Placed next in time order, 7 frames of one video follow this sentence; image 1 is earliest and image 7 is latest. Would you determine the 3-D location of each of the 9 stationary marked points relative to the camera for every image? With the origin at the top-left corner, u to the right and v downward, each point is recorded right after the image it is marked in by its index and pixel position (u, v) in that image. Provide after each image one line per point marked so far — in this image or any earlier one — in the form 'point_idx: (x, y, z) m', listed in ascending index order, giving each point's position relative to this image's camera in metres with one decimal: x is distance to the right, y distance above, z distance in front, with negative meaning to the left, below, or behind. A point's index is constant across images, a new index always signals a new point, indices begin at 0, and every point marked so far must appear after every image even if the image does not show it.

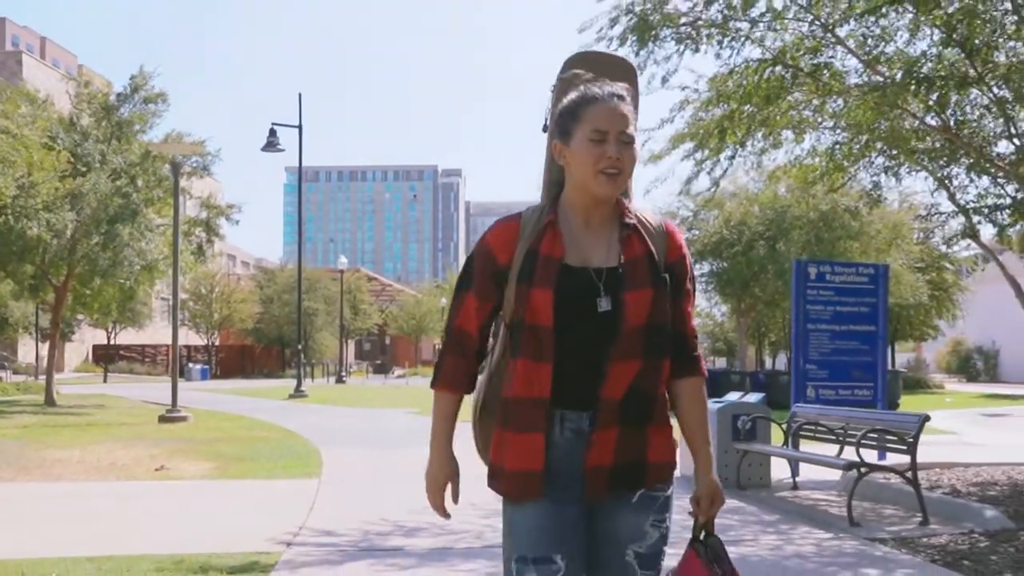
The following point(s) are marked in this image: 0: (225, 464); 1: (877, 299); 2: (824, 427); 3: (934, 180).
0: (-3.3, -2.0, +13.7) m
1: (+3.8, -0.1, +12.7) m
2: (+2.7, -1.2, +10.7) m
3: (+4.1, +1.1, +11.7) m
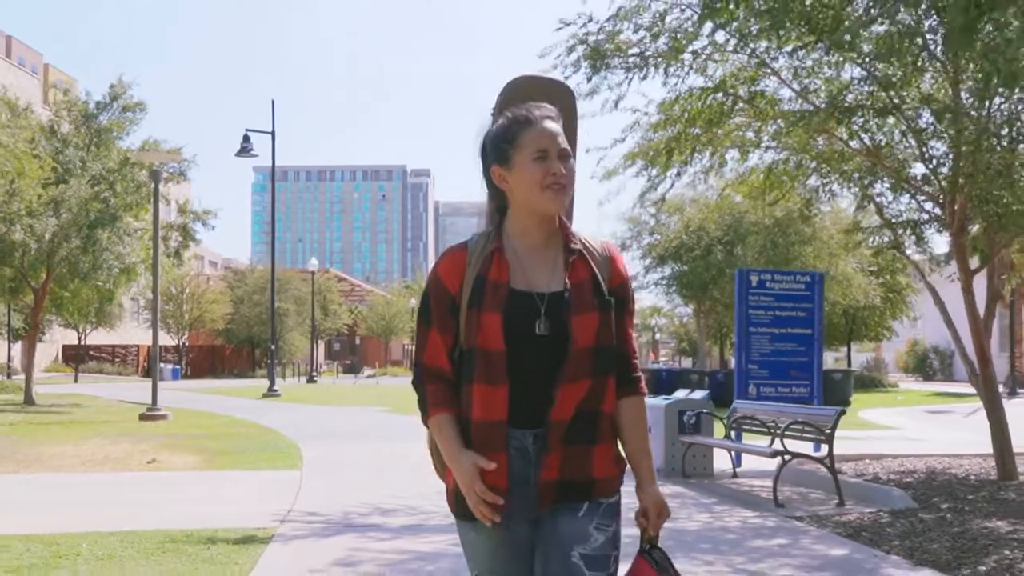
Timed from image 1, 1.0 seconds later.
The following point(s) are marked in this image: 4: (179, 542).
0: (-3.7, -2.1, +14.7) m
1: (+3.5, -0.2, +13.9) m
2: (+2.4, -1.3, +11.8) m
3: (+3.7, +1.0, +12.9) m
4: (-2.0, -1.5, +7.2) m
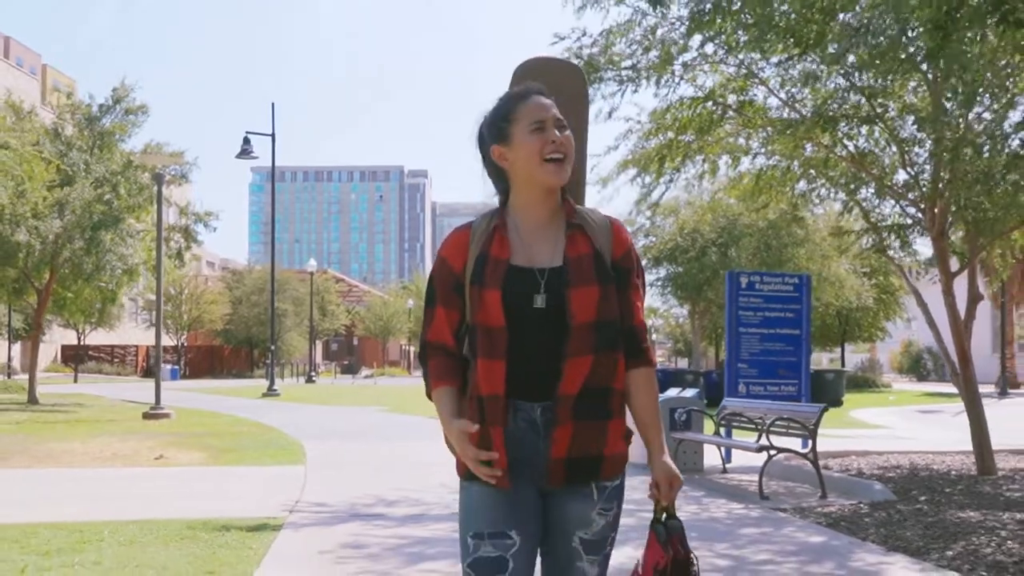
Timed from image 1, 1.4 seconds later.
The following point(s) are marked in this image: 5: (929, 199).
0: (-3.7, -2.1, +15.1) m
1: (+3.4, -0.2, +14.4) m
2: (+2.4, -1.3, +12.2) m
3: (+3.7, +1.0, +13.3) m
4: (-2.0, -1.5, +7.6) m
5: (+4.1, +0.9, +11.8) m
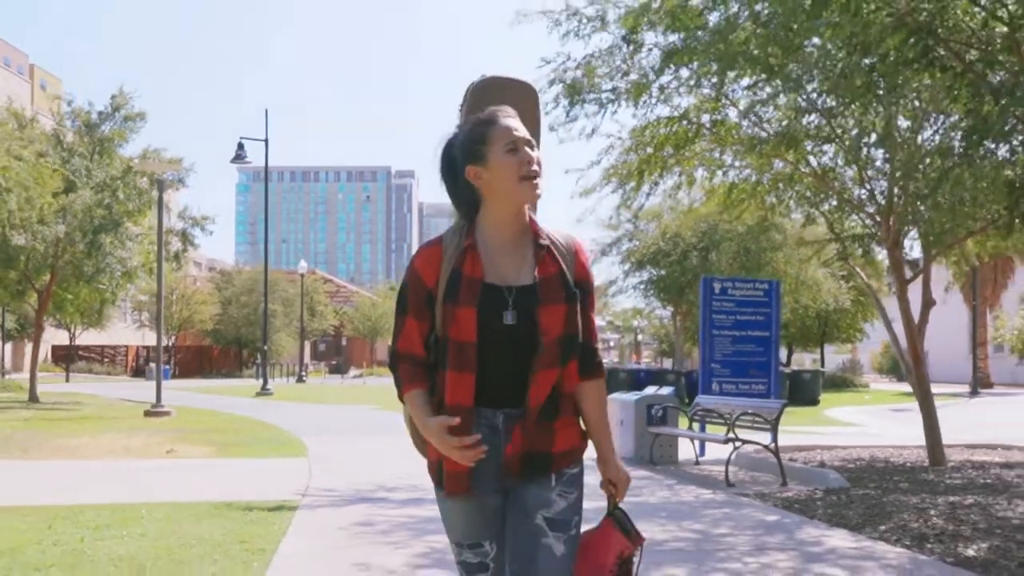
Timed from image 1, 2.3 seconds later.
0: (-3.9, -2.1, +16.1) m
1: (+3.3, -0.3, +15.4) m
2: (+2.3, -1.4, +13.3) m
3: (+3.6, +0.9, +14.4) m
4: (-2.1, -1.6, +8.6) m
5: (+4.0, +0.8, +12.8) m
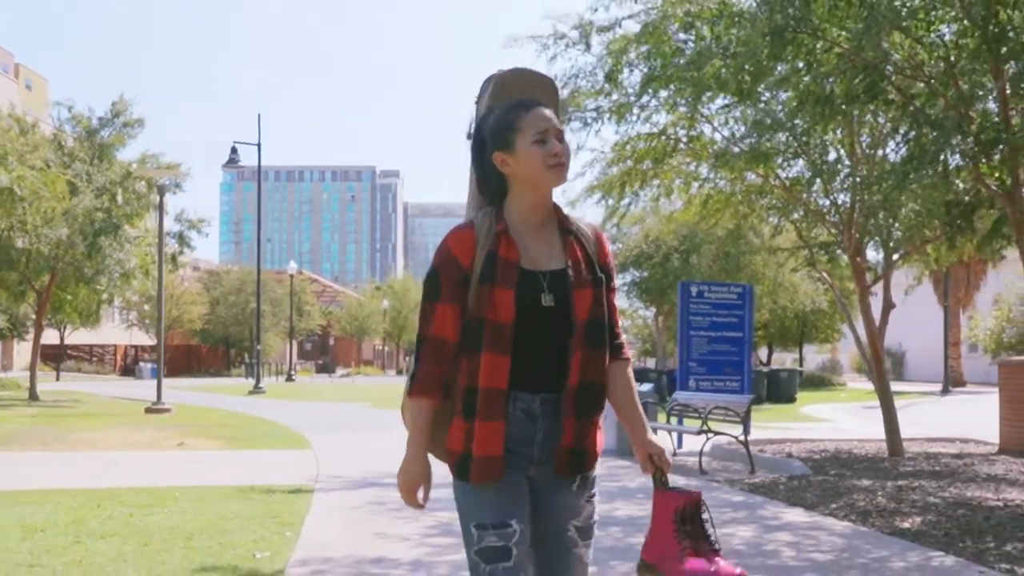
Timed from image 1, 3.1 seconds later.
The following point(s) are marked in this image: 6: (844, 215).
0: (-4.0, -2.2, +17.1) m
1: (+3.1, -0.3, +16.5) m
2: (+2.1, -1.4, +14.3) m
3: (+3.5, +0.8, +15.5) m
4: (-2.1, -1.6, +9.6) m
5: (+3.9, +0.8, +13.9) m
6: (+3.9, +0.8, +14.1) m
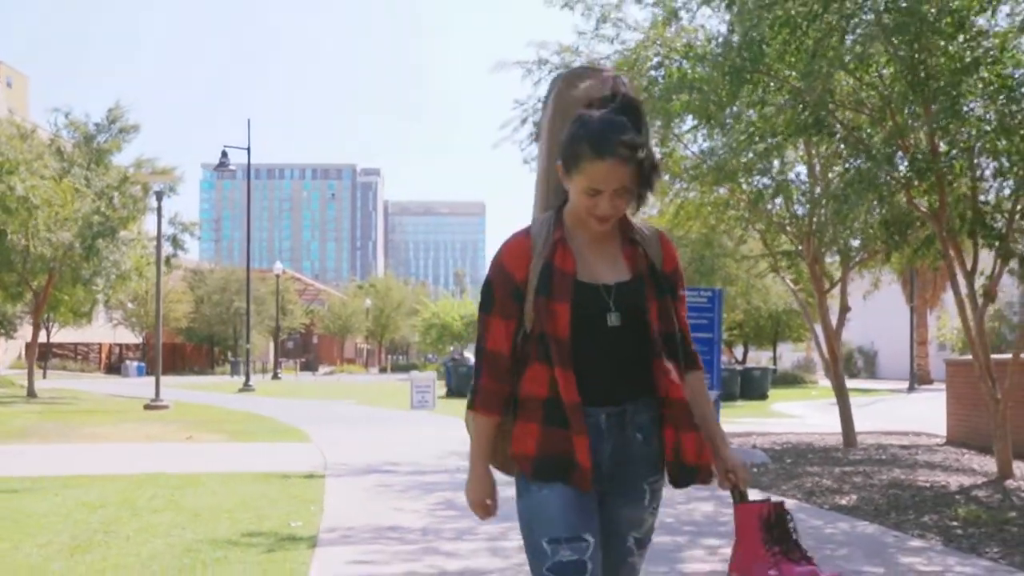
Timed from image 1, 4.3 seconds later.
0: (-4.2, -2.2, +18.2) m
1: (+2.9, -0.4, +17.7) m
2: (+2.0, -1.5, +15.6) m
3: (+3.3, +0.8, +16.7) m
4: (-2.2, -1.7, +10.8) m
5: (+3.7, +0.7, +15.2) m
6: (+3.7, +0.8, +15.4) m
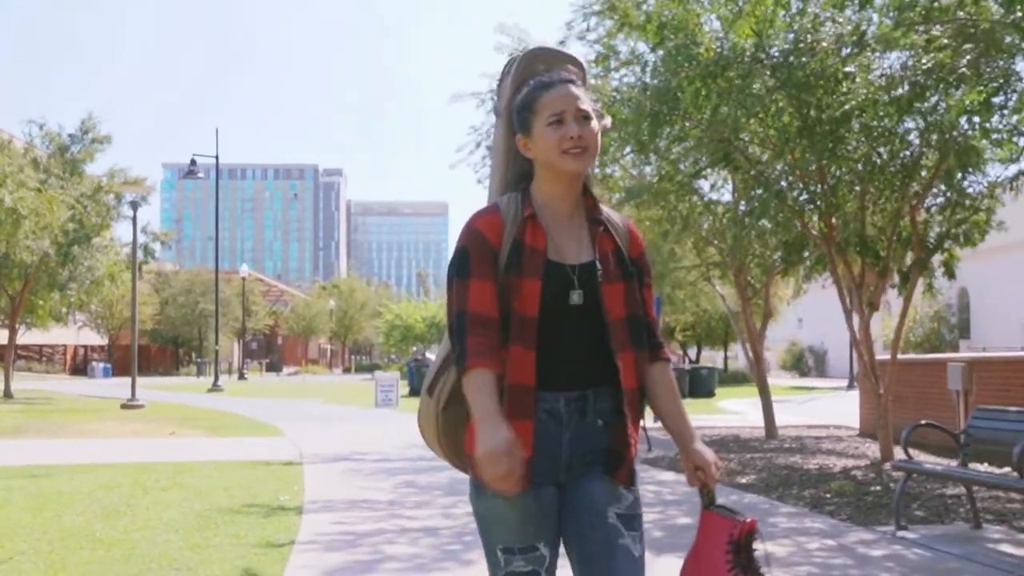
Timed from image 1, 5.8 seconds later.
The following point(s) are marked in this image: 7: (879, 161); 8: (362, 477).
0: (-4.9, -2.3, +19.8) m
1: (+2.2, -0.5, +19.5) m
2: (+1.3, -1.6, +17.3) m
3: (+2.6, +0.7, +18.5) m
4: (-2.7, -1.8, +12.4) m
5: (+3.1, +0.6, +17.0) m
6: (+3.1, +0.7, +17.2) m
7: (+3.4, +1.2, +11.2) m
8: (-1.4, -1.8, +11.3) m
